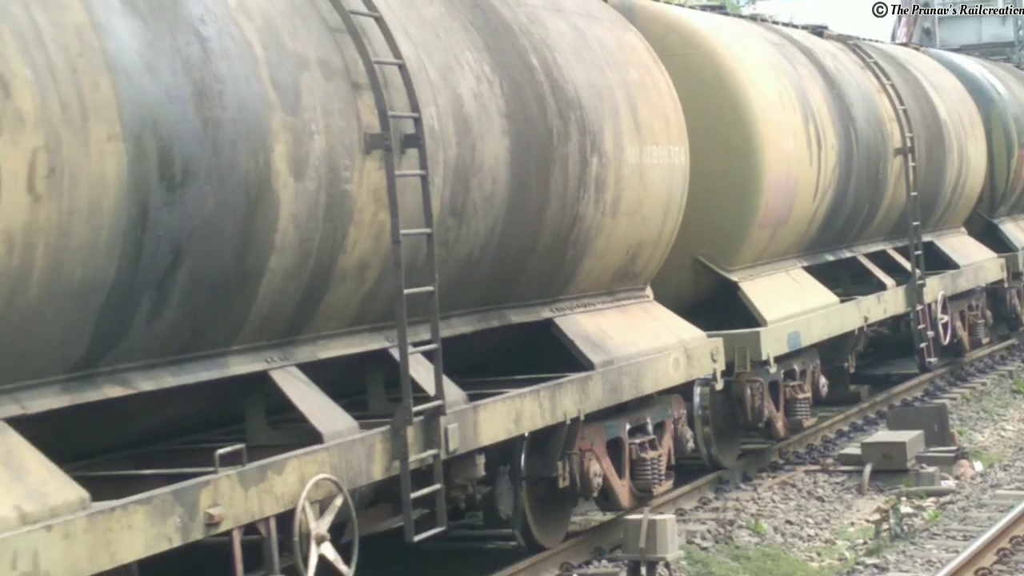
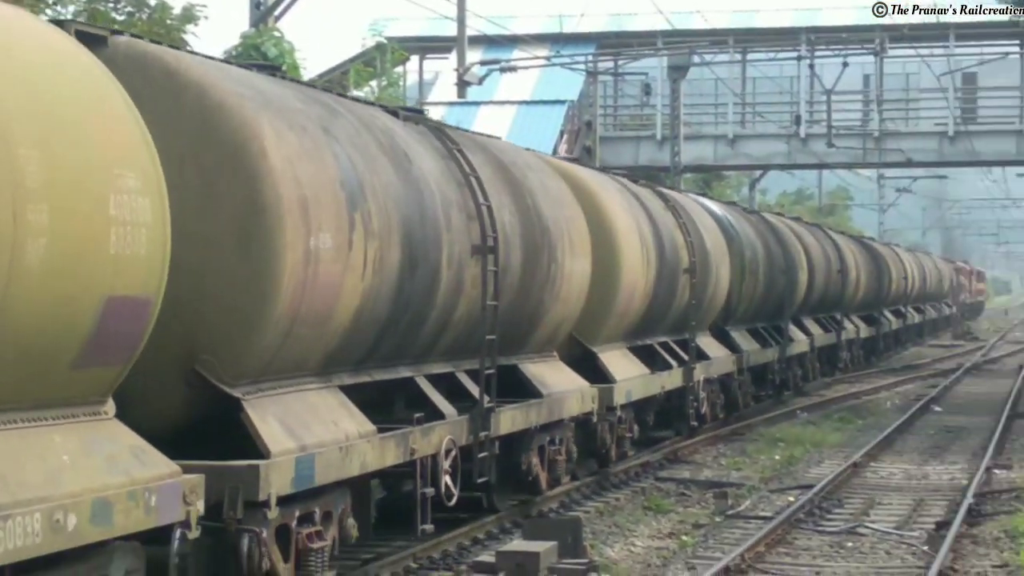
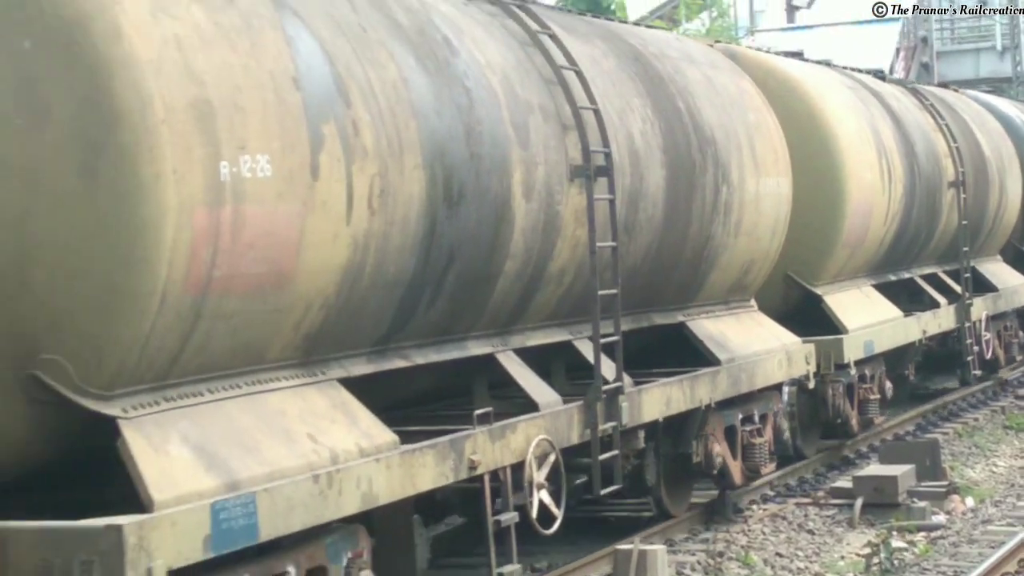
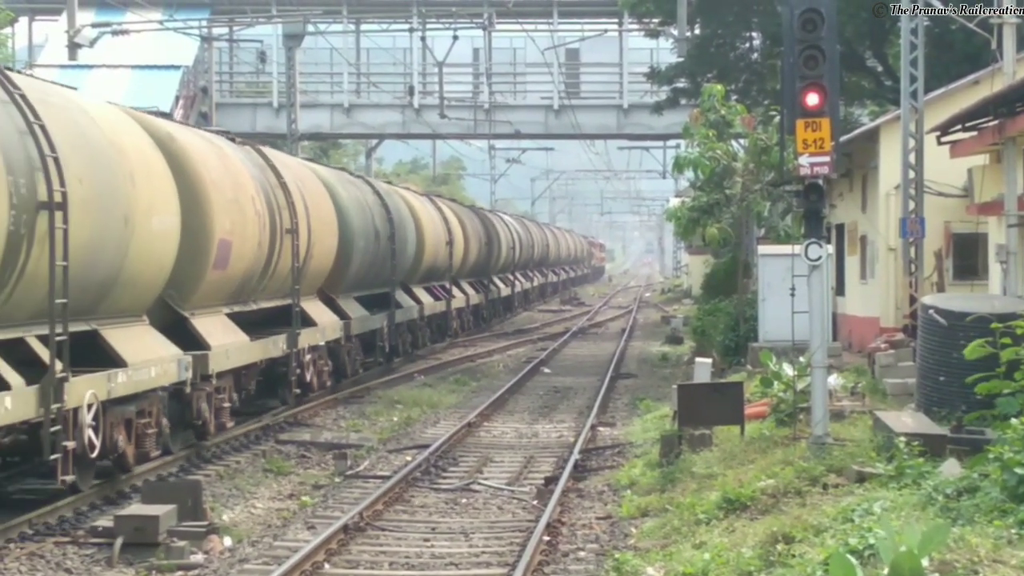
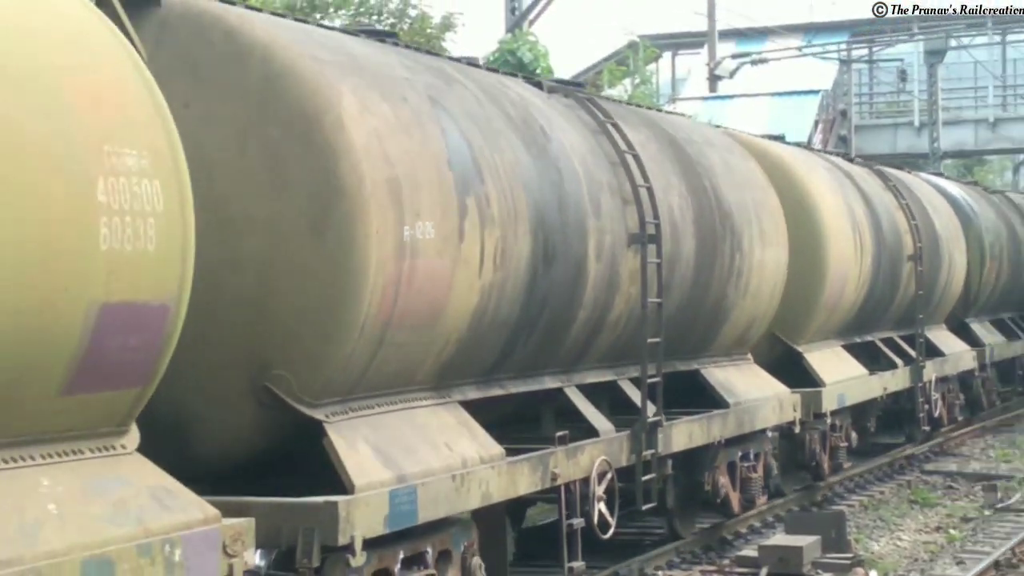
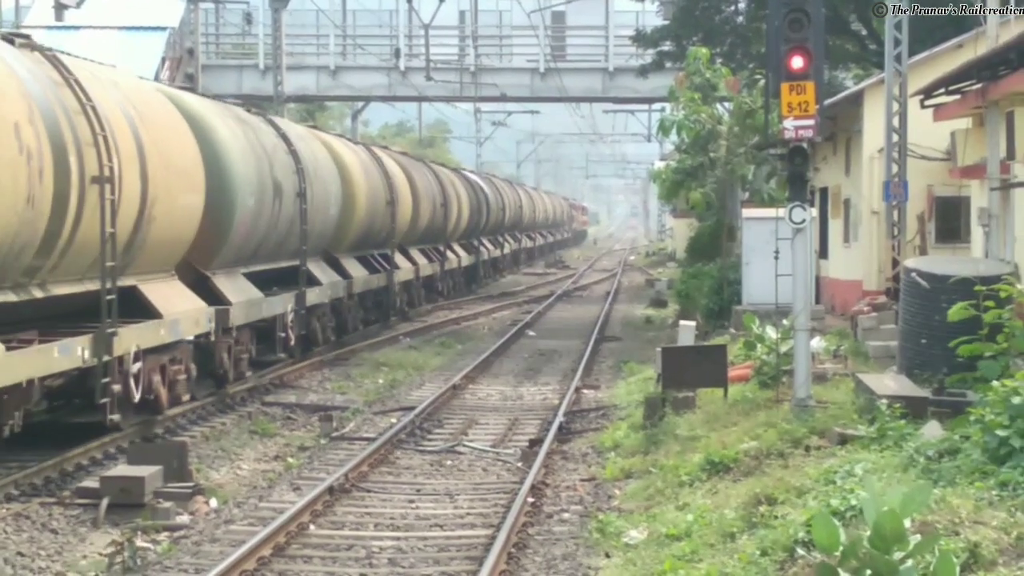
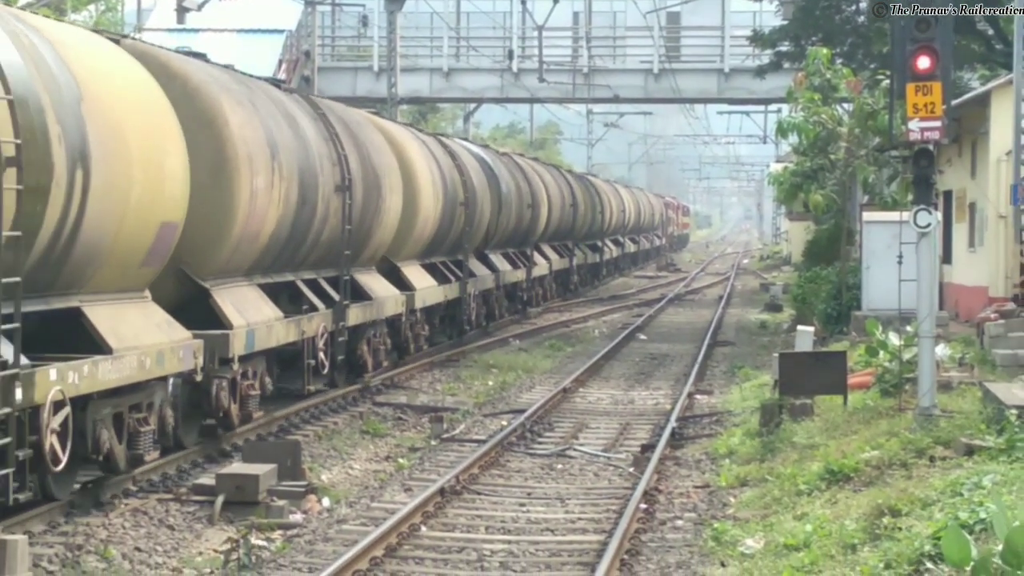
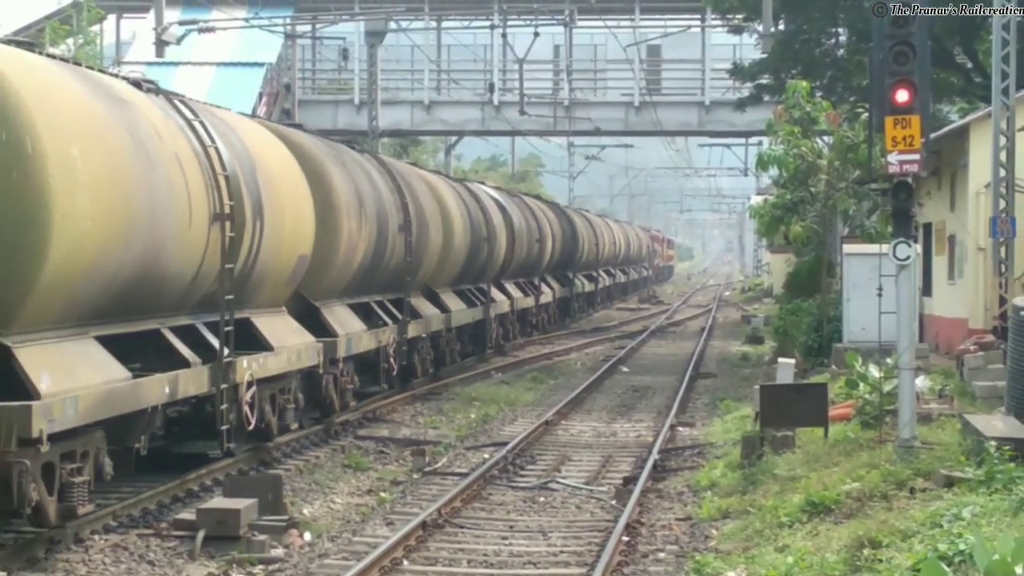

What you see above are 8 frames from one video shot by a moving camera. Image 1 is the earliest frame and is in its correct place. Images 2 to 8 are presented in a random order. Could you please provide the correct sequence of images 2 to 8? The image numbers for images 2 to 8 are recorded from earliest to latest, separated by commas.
3, 5, 2, 7, 8, 6, 4
